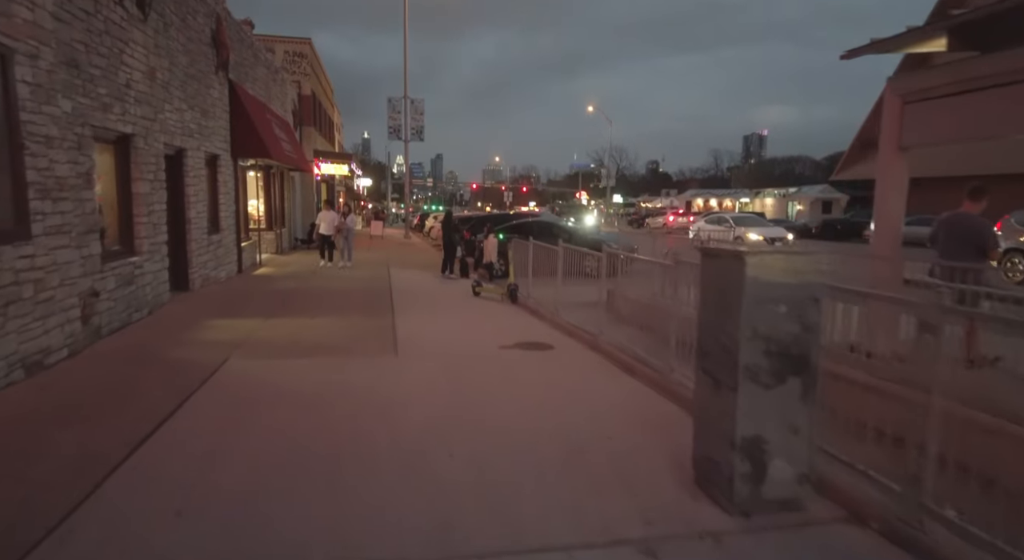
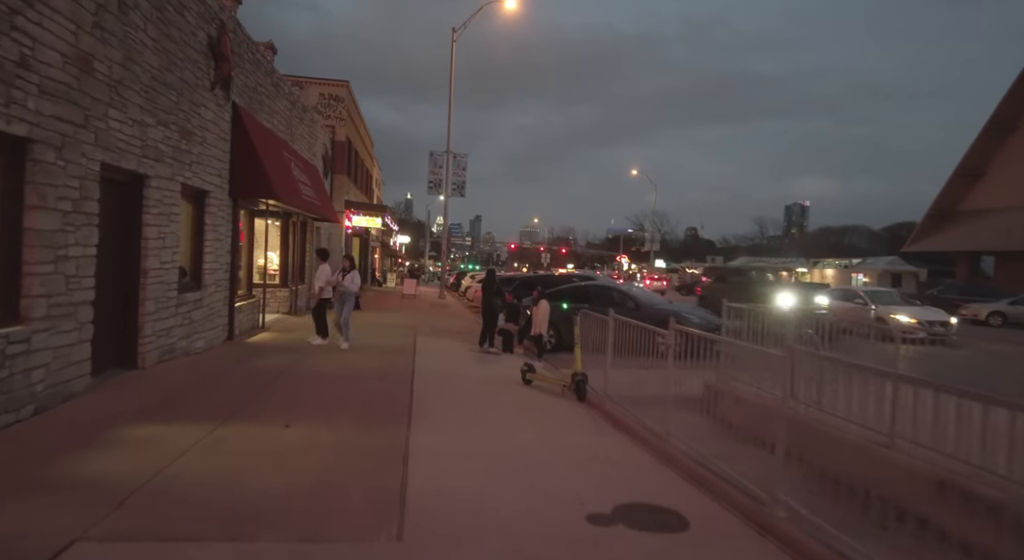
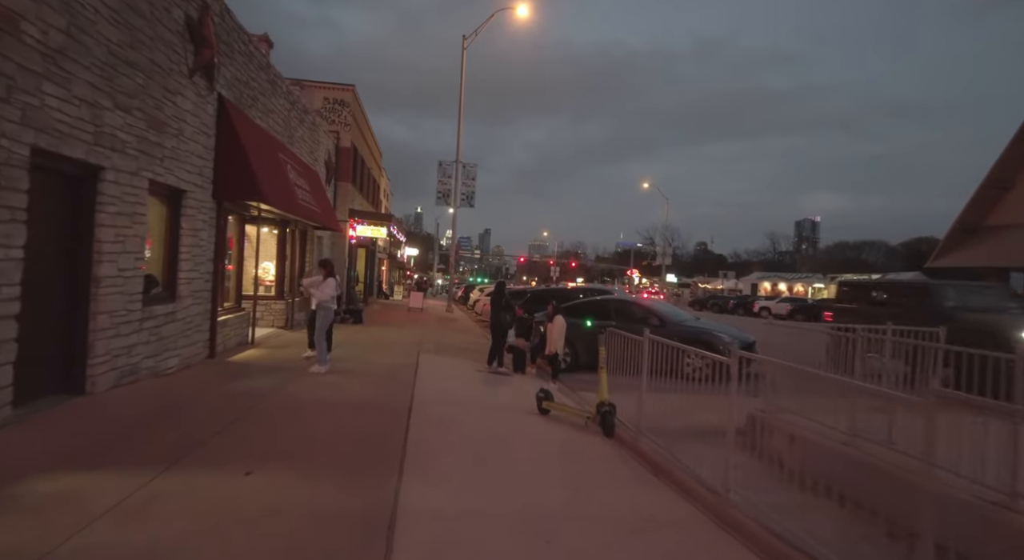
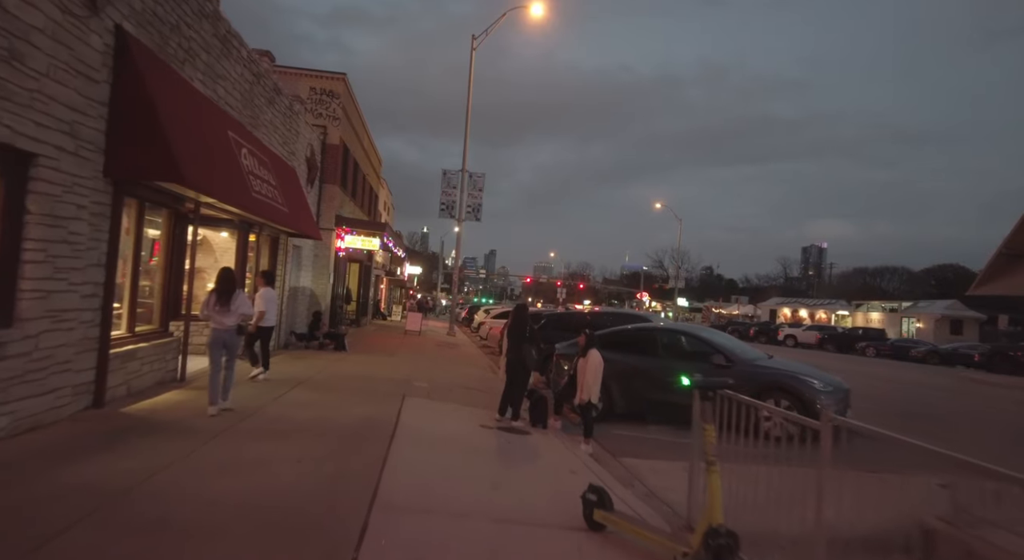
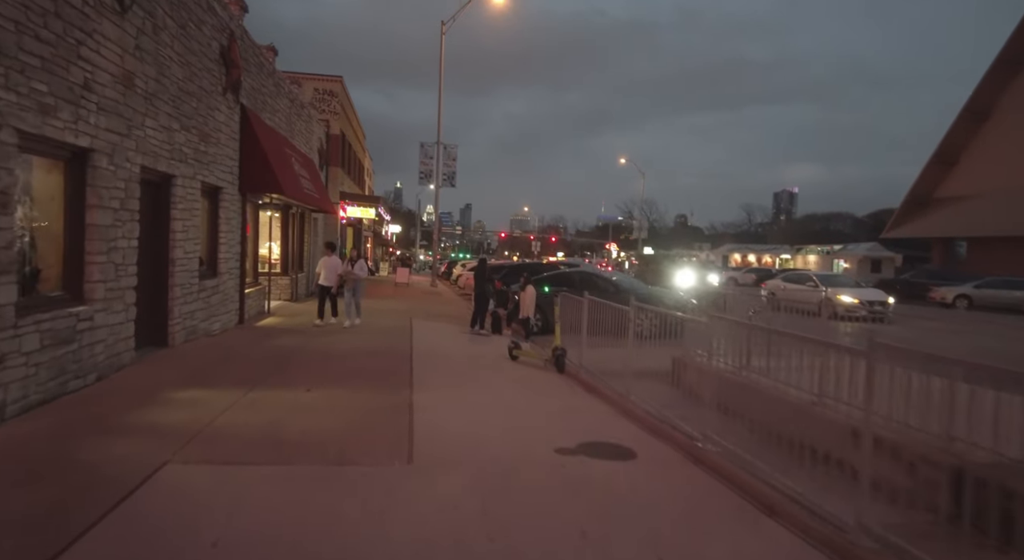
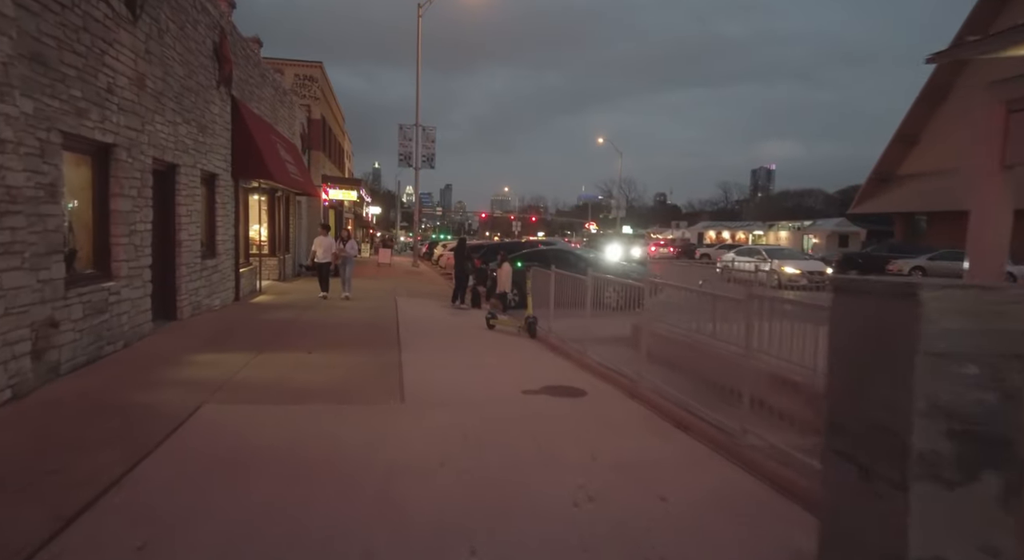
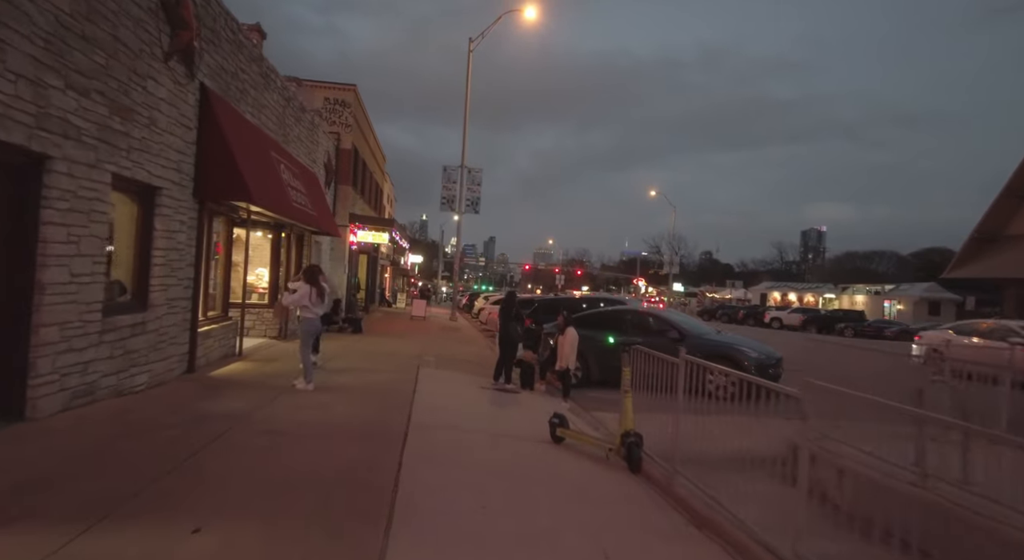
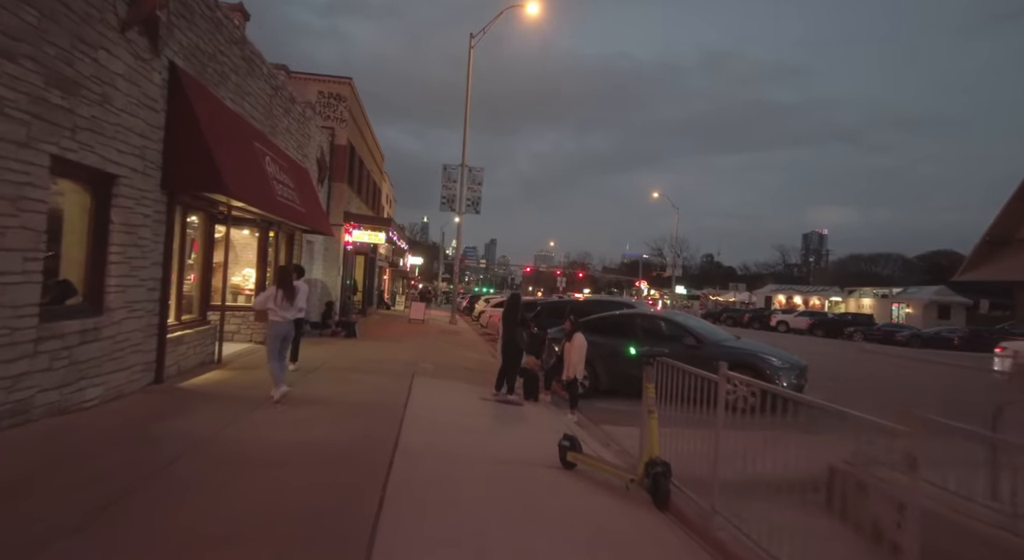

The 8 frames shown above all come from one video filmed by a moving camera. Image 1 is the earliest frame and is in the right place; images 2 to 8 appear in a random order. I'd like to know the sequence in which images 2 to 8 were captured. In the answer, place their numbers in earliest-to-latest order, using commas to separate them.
6, 5, 2, 3, 7, 8, 4
